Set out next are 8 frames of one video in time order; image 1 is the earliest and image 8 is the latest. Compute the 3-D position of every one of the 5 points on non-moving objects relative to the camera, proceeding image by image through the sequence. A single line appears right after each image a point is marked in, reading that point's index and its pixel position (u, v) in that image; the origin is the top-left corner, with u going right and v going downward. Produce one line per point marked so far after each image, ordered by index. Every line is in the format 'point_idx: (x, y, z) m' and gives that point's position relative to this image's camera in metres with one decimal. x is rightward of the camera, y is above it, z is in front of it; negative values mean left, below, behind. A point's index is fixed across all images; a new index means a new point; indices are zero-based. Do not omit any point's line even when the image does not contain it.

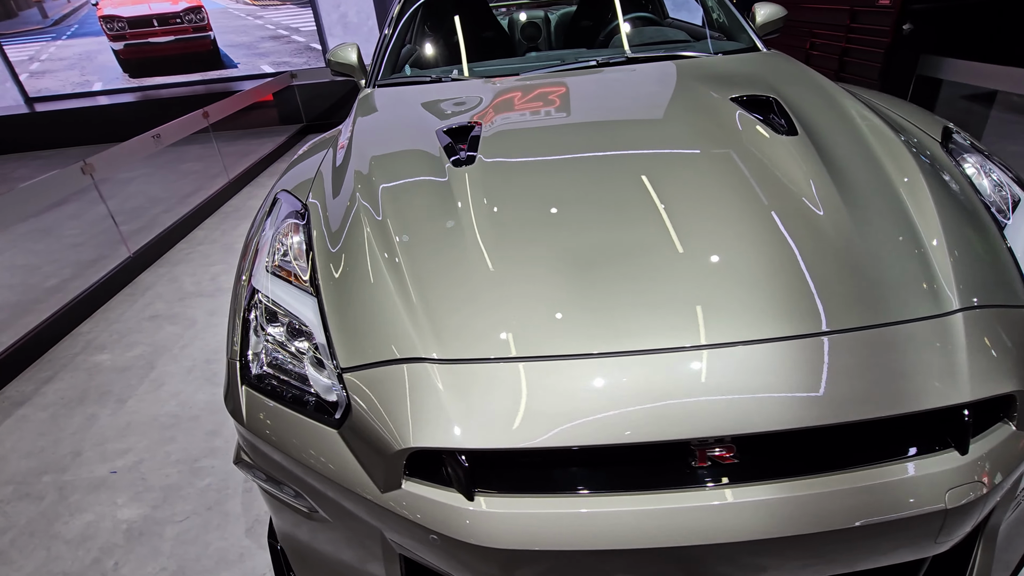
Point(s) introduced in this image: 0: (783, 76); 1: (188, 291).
0: (+0.7, +0.6, +1.4) m
1: (-1.6, 0.0, +2.5) m
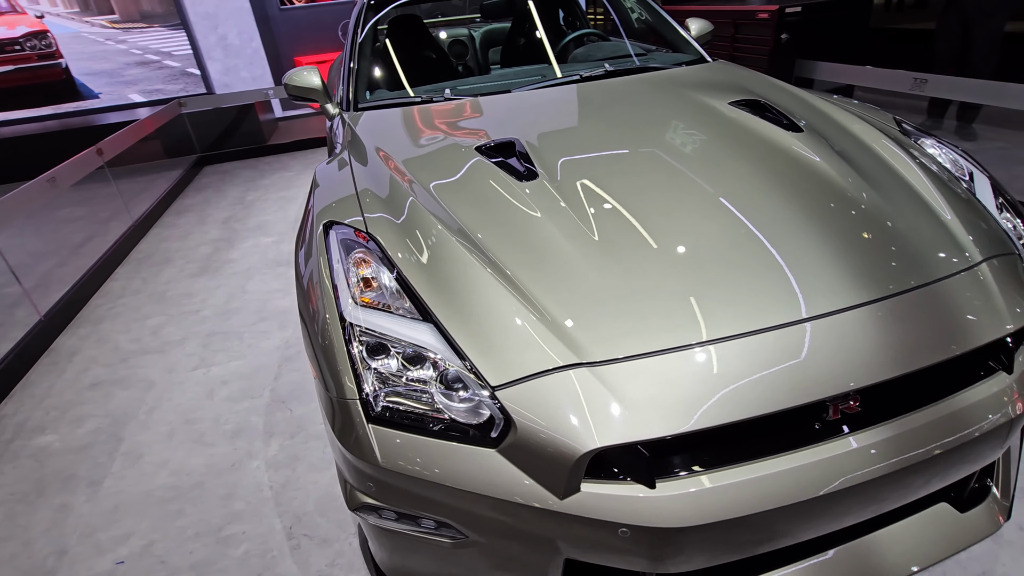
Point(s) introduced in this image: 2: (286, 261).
0: (+0.8, +0.6, +1.6) m
1: (-1.7, -0.3, +2.2) m
2: (-1.3, +0.2, +2.9) m
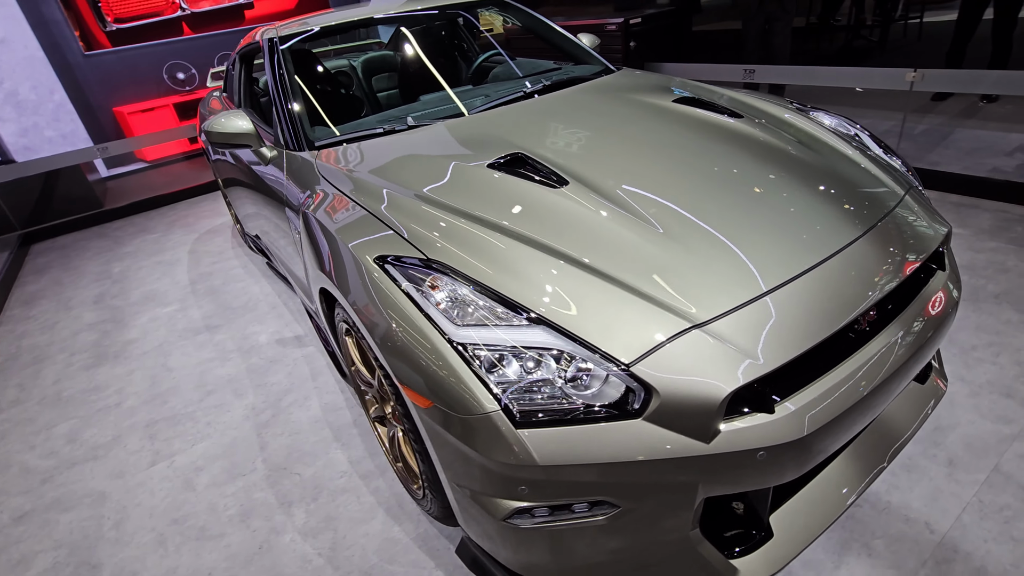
0: (+0.6, +0.7, +1.9) m
1: (-1.7, -0.6, +1.9) m
2: (-1.6, -0.2, +2.6) m
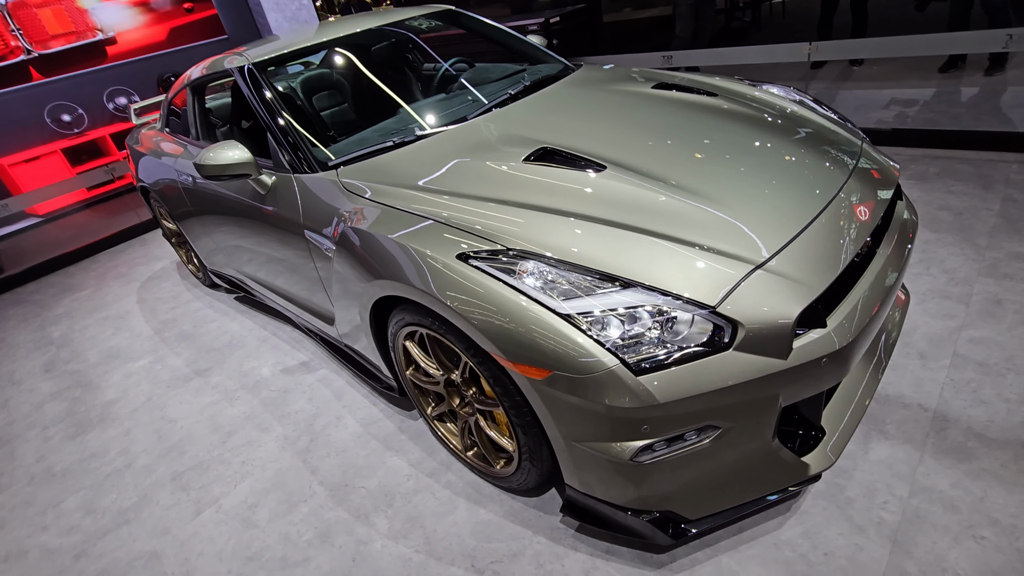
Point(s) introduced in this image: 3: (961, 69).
0: (+0.5, +0.9, +2.1) m
1: (-1.5, -0.9, +1.7) m
2: (-1.5, -0.4, +2.5) m
3: (+3.4, +1.7, +3.8) m
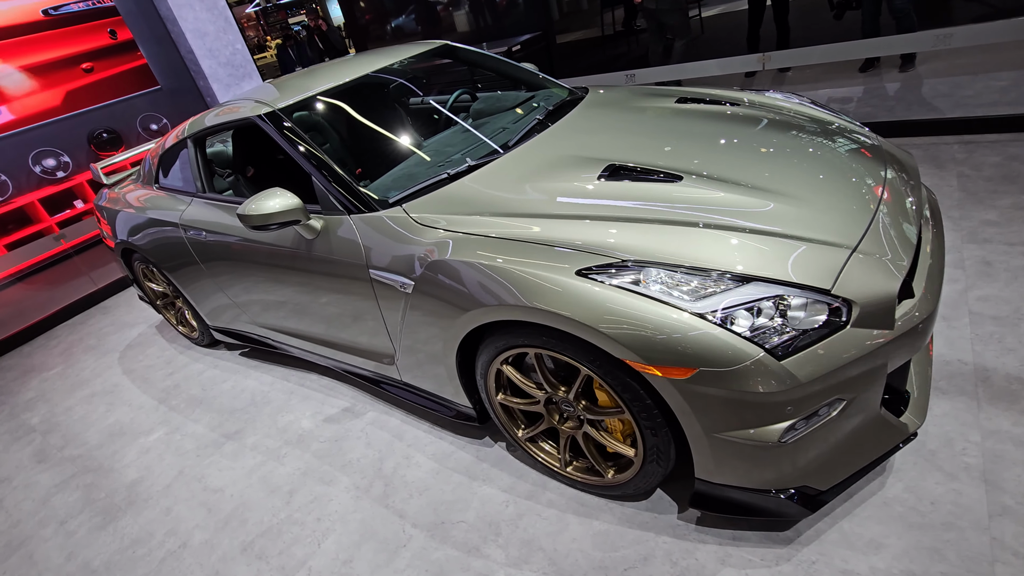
0: (+0.6, +0.9, +2.2) m
1: (-1.1, -1.1, +1.6) m
2: (-1.3, -0.7, +2.3) m
3: (+3.1, +1.9, +4.3) m
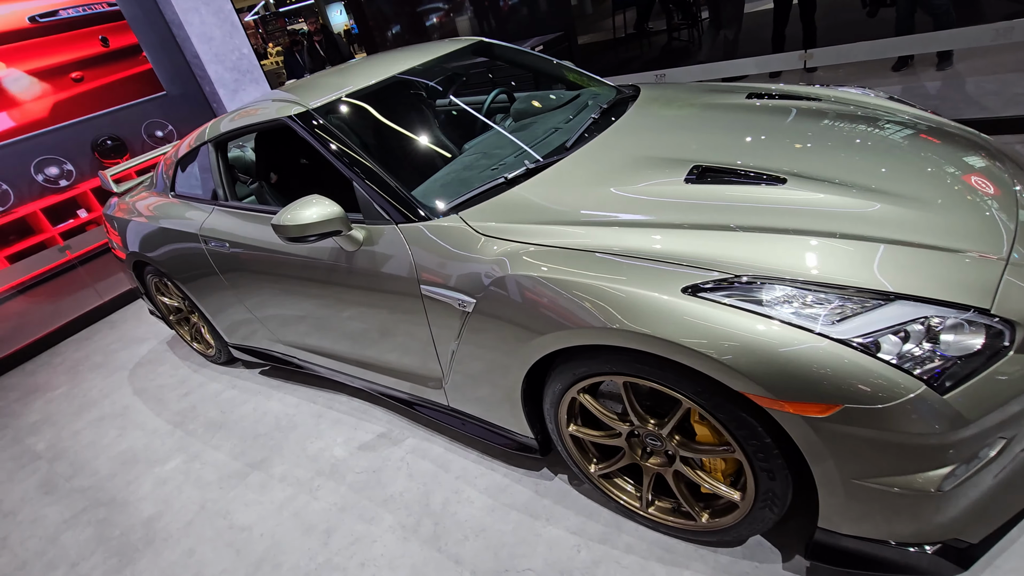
0: (+0.8, +0.8, +2.0) m
1: (-0.9, -1.1, +1.4) m
2: (-1.1, -0.7, +2.1) m
3: (+3.3, +1.8, +4.2) m
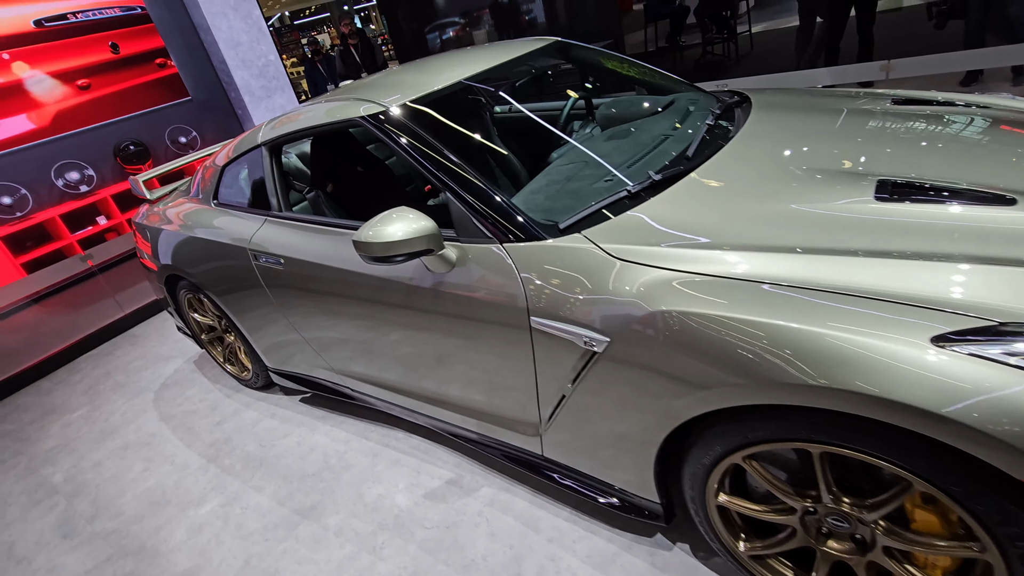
0: (+1.1, +0.7, +1.8) m
1: (-0.6, -1.2, +1.1) m
2: (-0.8, -0.8, +1.9) m
3: (+3.7, +1.6, +4.0) m
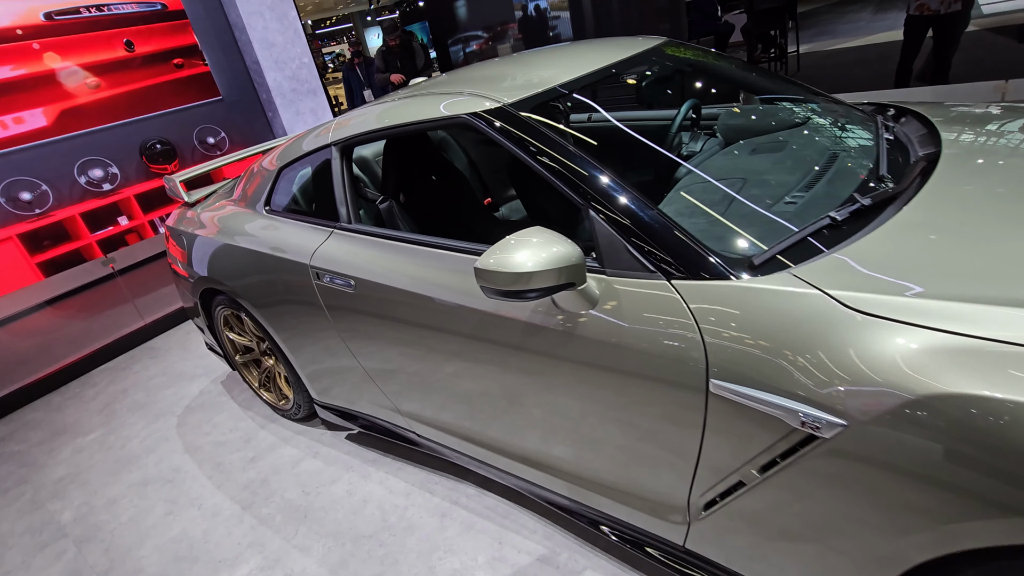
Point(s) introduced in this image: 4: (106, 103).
0: (+1.5, +0.5, +1.5) m
1: (-0.3, -1.3, +0.8) m
2: (-0.5, -0.9, +1.5) m
3: (+4.1, +1.3, +3.6) m
4: (-3.6, +1.6, +4.5) m
